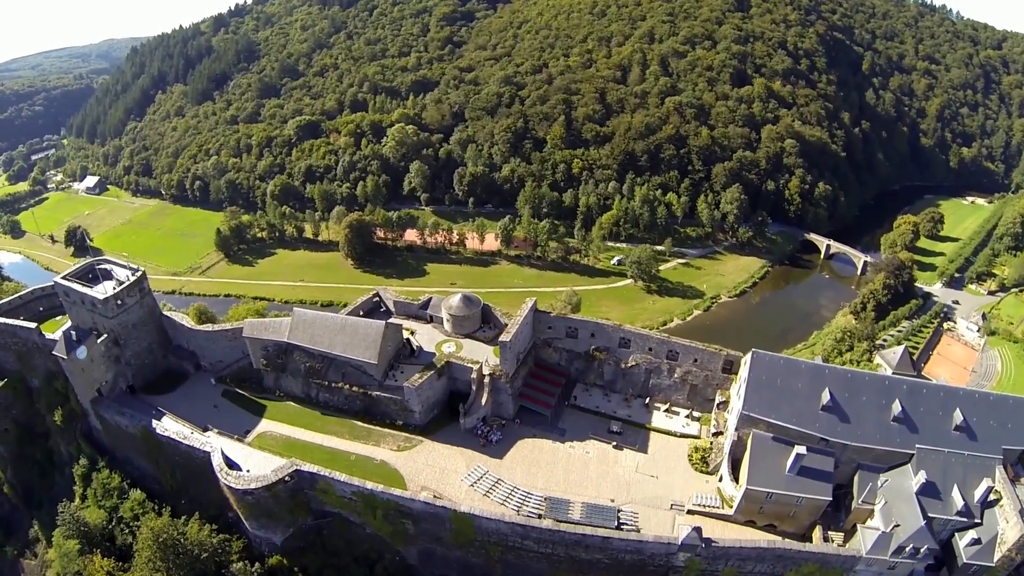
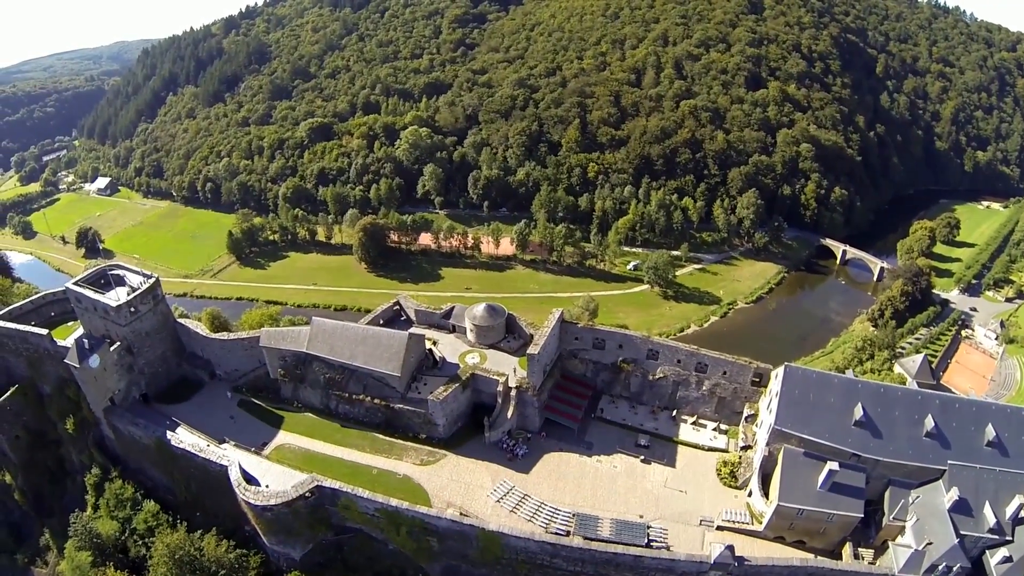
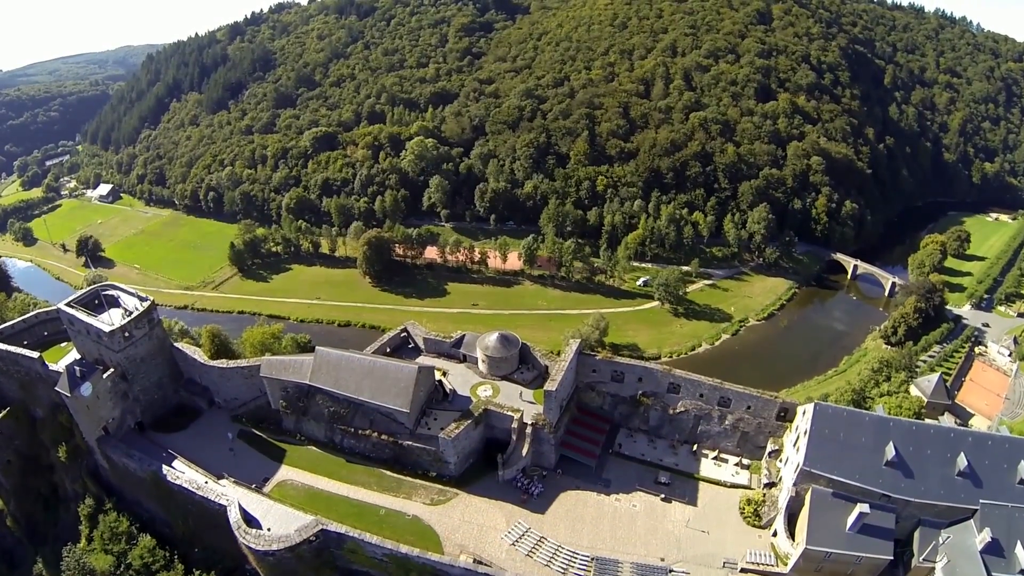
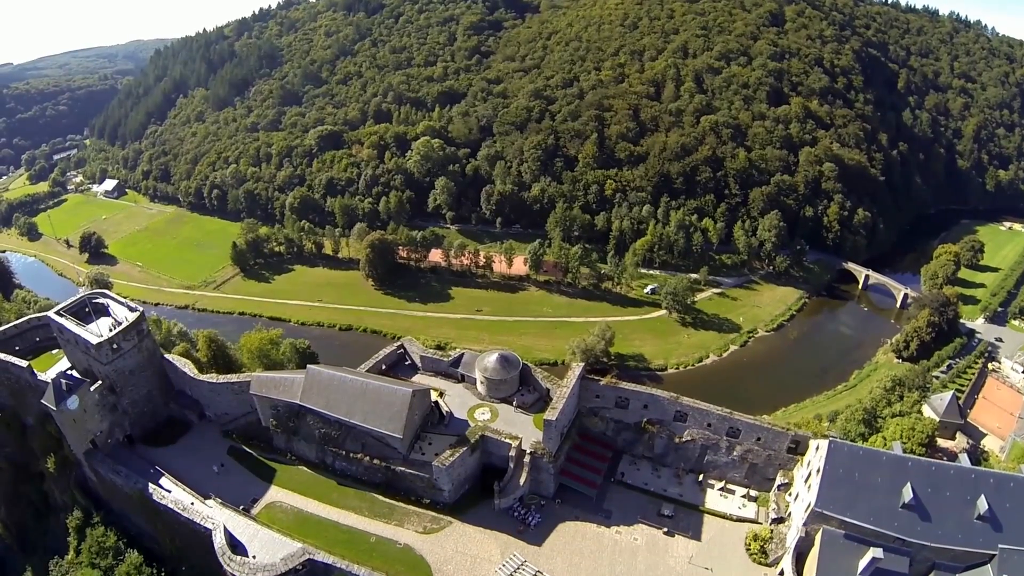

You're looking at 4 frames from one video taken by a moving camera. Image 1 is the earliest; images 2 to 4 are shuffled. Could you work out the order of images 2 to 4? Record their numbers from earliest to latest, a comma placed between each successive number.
2, 3, 4
